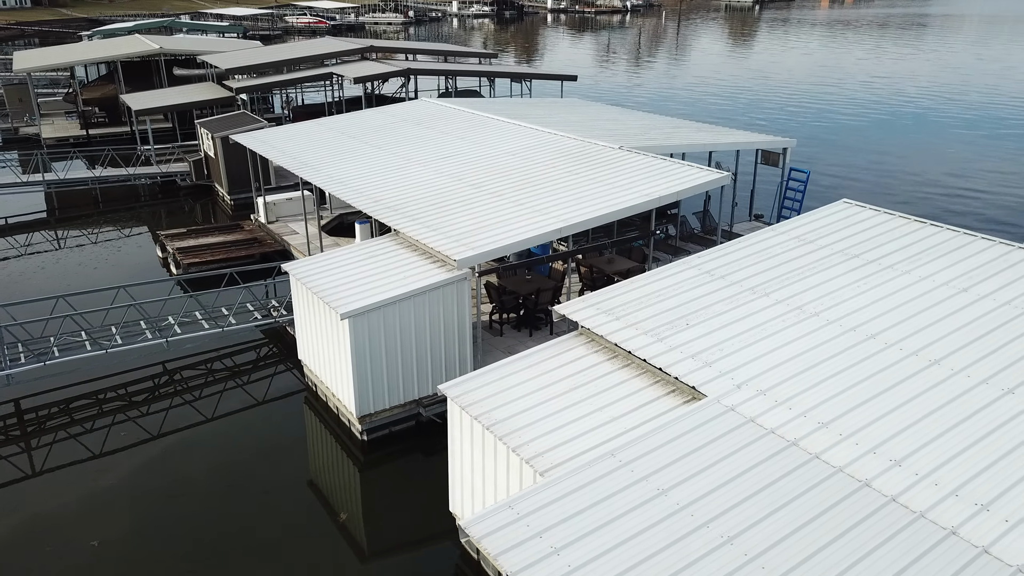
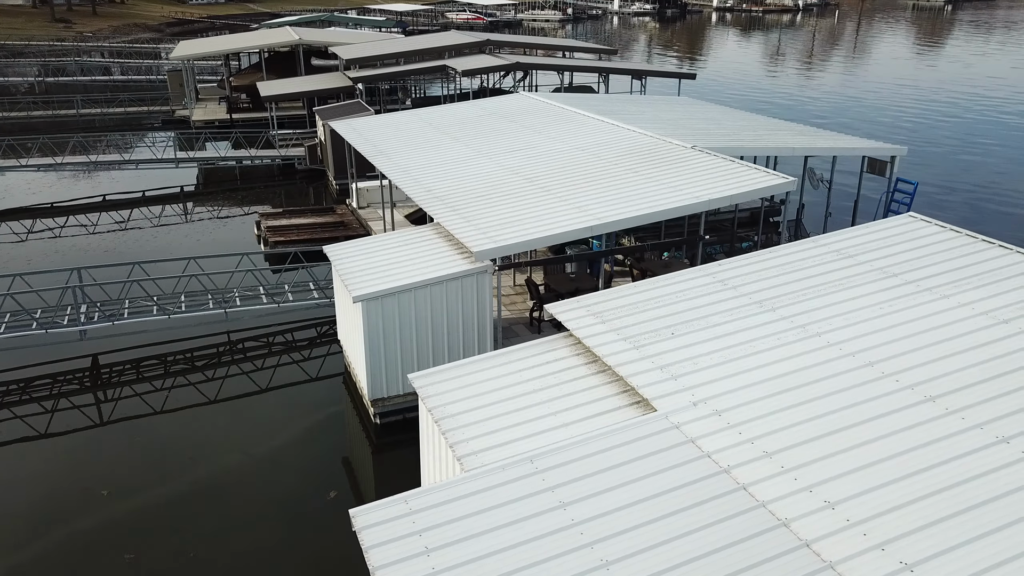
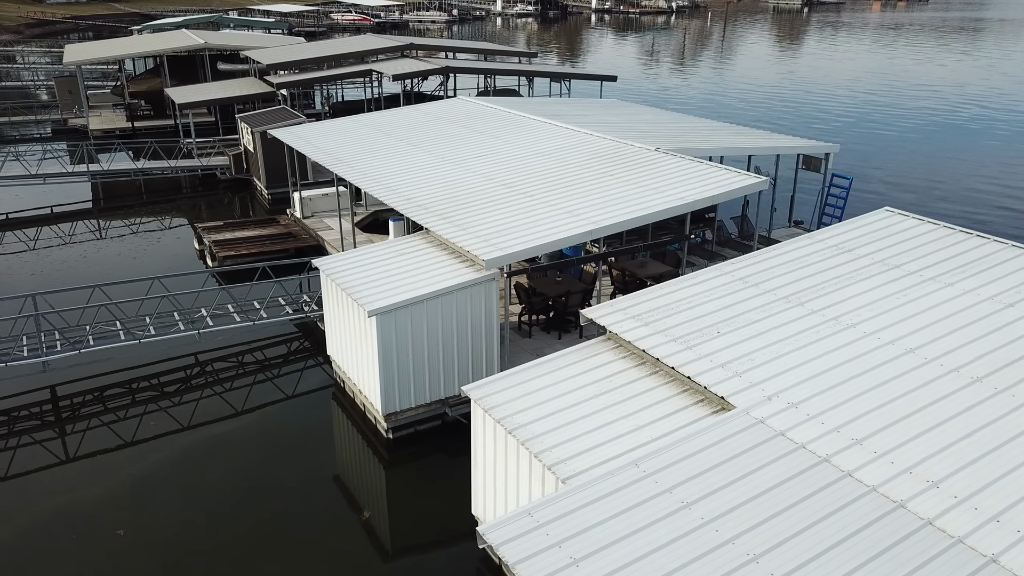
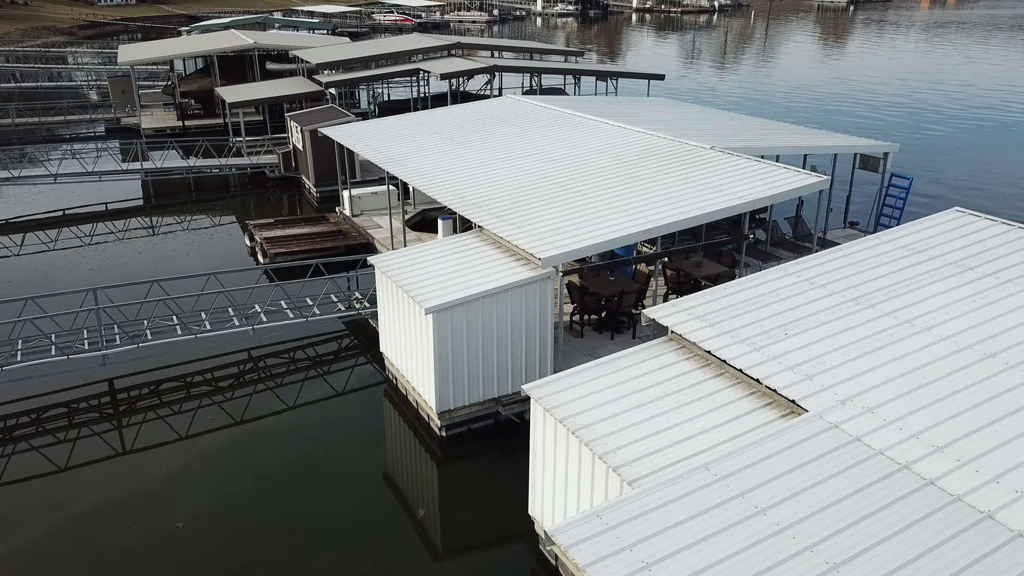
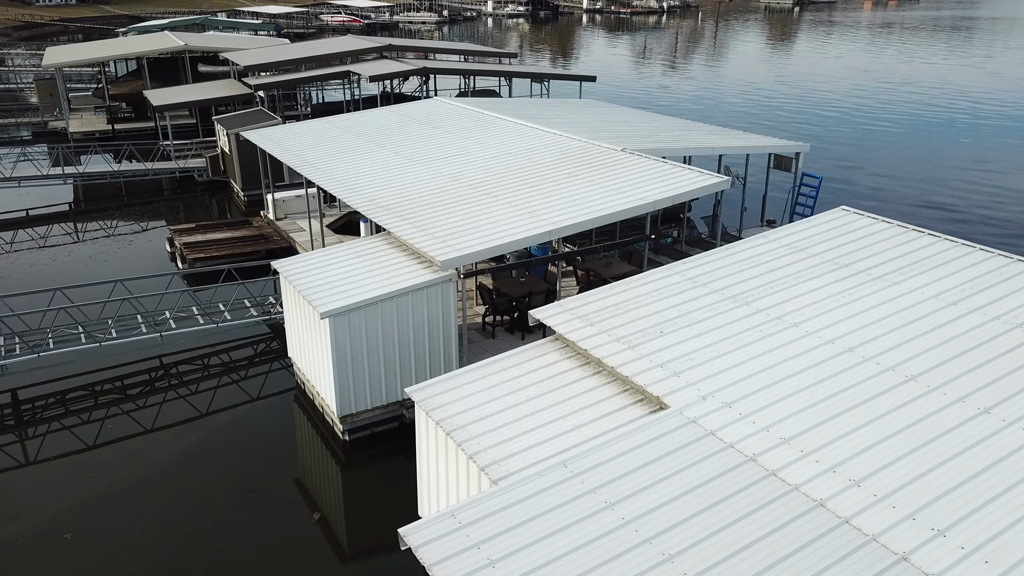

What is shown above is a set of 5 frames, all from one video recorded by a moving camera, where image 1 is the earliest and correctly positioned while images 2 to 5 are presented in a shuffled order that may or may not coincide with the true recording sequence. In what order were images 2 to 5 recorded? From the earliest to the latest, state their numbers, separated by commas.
5, 3, 4, 2
